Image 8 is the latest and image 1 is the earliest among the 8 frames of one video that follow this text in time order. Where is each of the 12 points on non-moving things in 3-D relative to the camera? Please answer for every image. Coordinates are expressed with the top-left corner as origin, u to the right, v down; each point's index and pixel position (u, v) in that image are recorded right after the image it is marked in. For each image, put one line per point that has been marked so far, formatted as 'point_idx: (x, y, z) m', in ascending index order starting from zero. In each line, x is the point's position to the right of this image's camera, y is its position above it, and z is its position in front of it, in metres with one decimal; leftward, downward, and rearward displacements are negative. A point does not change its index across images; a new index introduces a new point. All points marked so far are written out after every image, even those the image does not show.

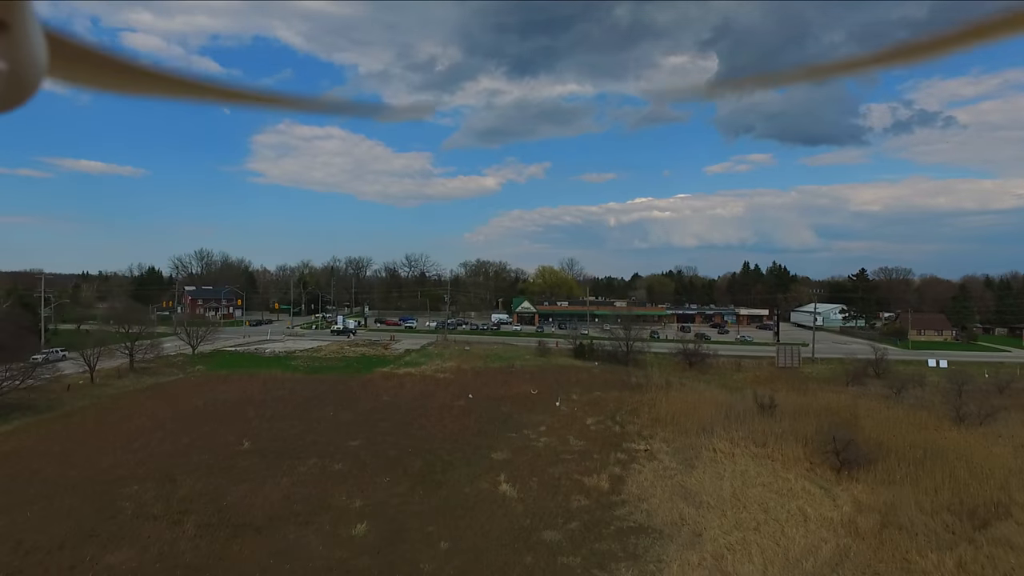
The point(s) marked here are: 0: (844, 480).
0: (+9.6, -5.6, +18.0) m
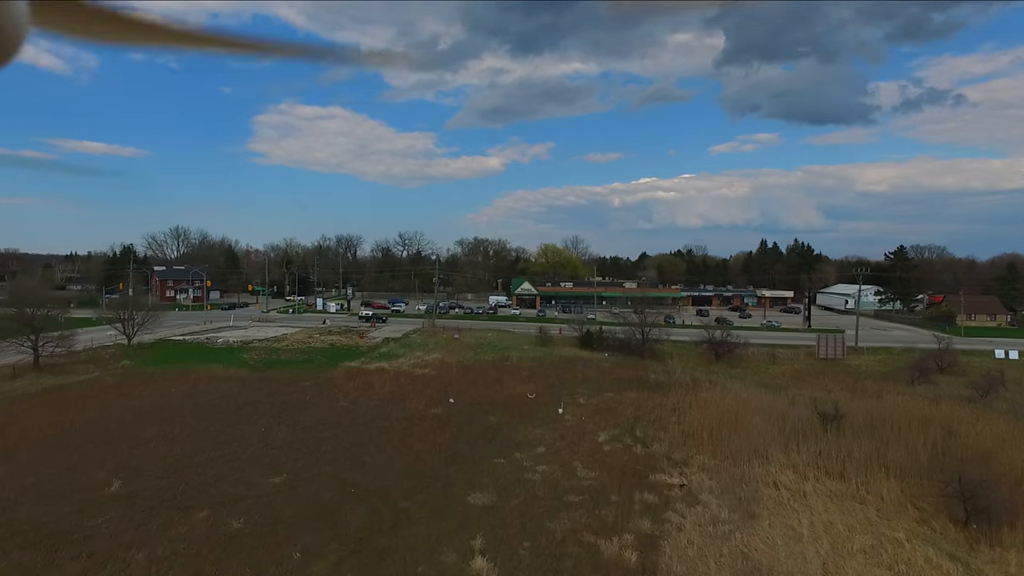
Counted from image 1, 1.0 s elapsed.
0: (+9.3, -5.0, +12.2) m
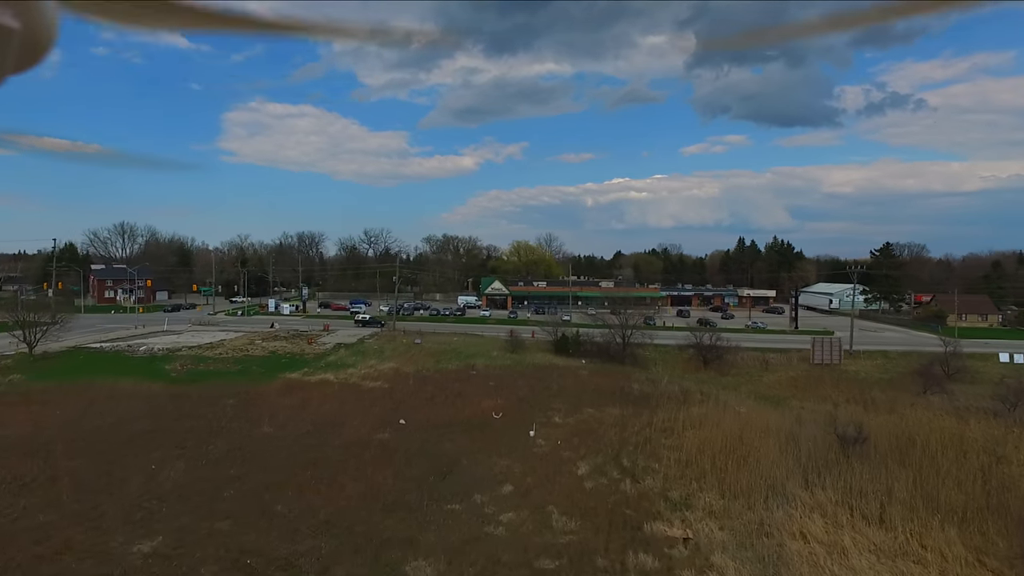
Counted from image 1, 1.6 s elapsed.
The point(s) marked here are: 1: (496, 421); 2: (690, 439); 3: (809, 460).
0: (+8.5, -5.0, +9.0) m
1: (-0.5, -4.2, +19.7) m
2: (+5.1, -4.3, +17.7) m
3: (+7.5, -4.3, +15.7) m
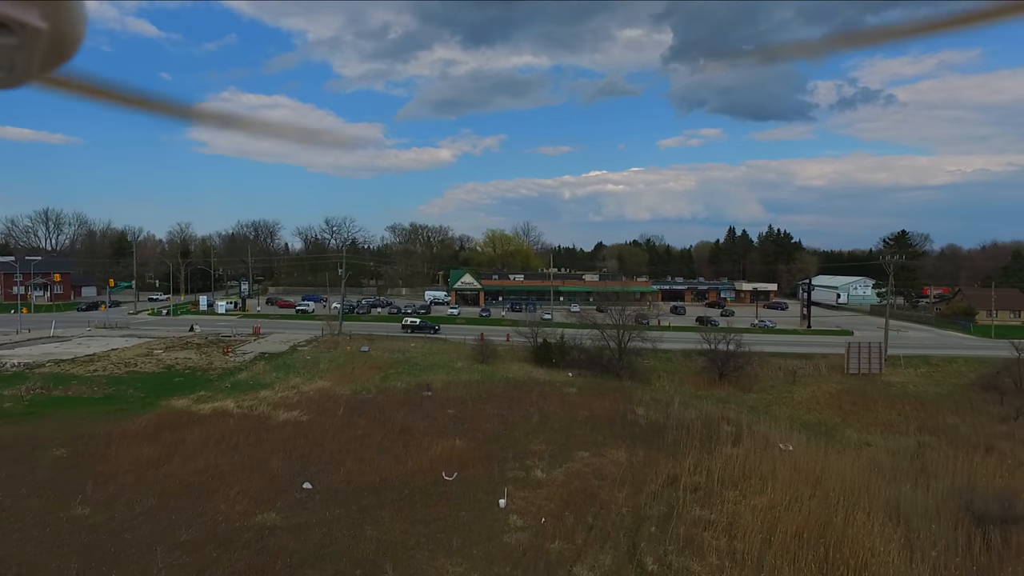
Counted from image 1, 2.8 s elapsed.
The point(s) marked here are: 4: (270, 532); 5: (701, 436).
0: (+8.1, -5.0, +3.0) m
1: (-1.3, -4.1, +13.4) m
2: (+4.3, -4.2, +11.6) m
3: (+6.8, -4.3, +9.6) m
4: (-4.2, -4.2, +10.7) m
5: (+5.1, -4.0, +17.0) m
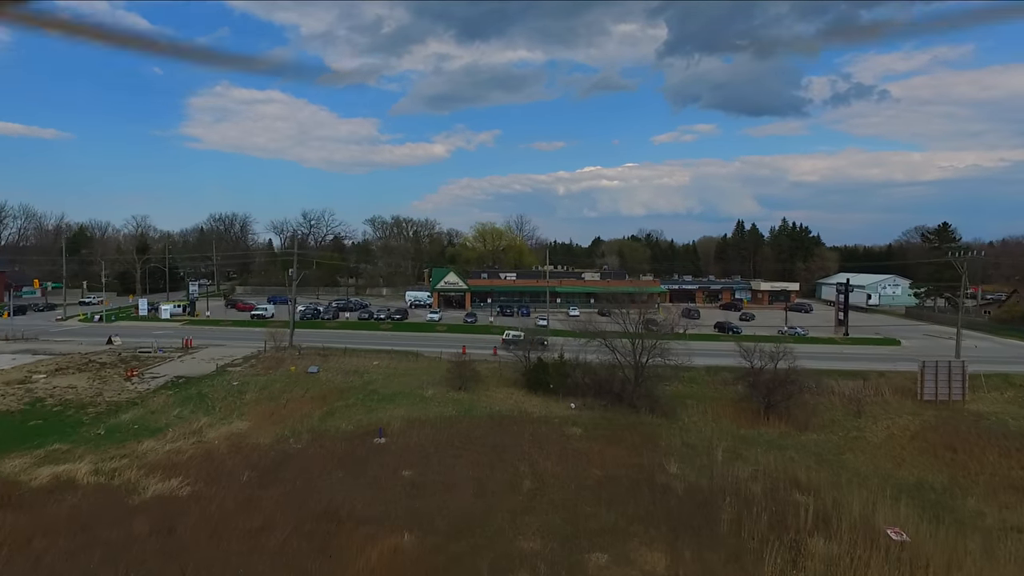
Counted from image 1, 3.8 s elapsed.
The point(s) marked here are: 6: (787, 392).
0: (+7.8, -5.3, -2.5) m
1: (-1.7, -4.4, +7.8) m
2: (+4.0, -4.5, +6.1) m
3: (+6.5, -4.5, +4.1) m
4: (-4.5, -4.5, +5.1) m
5: (+4.8, -4.3, +11.5) m
6: (+8.3, -3.1, +18.7) m
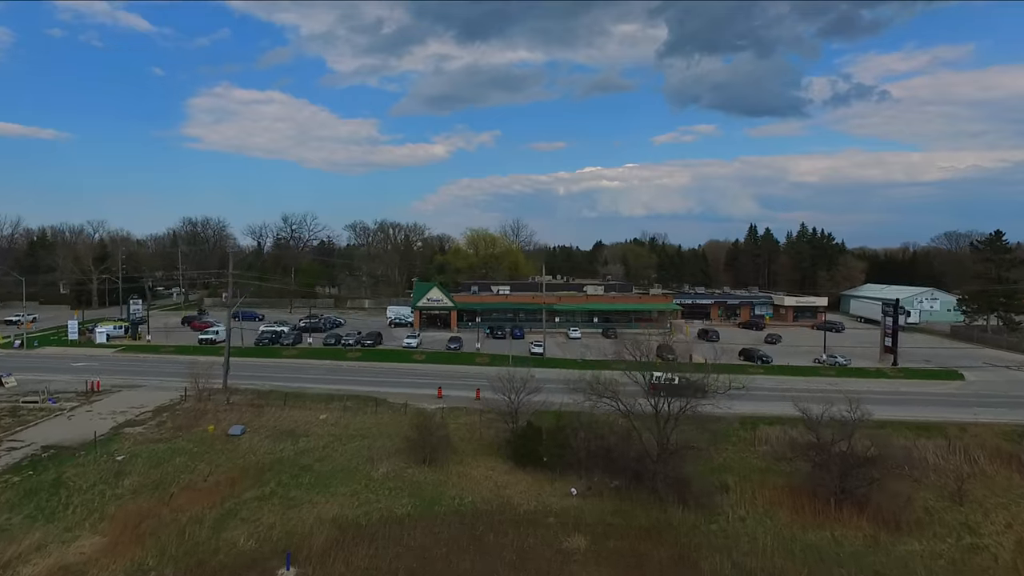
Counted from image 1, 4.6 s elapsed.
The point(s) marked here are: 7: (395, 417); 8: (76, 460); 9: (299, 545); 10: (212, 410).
0: (+7.4, -6.3, -7.6) m
1: (-2.1, -5.3, +2.7) m
2: (+3.5, -5.4, +1.0) m
3: (+6.0, -5.5, -1.0) m
4: (-5.0, -5.4, +0.1) m
5: (+4.3, -5.2, +6.4) m
6: (+7.8, -4.1, +13.7) m
7: (-3.5, -3.7, +18.6) m
8: (-10.0, -3.9, +14.3) m
9: (-3.8, -4.6, +11.1) m
10: (-9.0, -3.5, +18.6) m
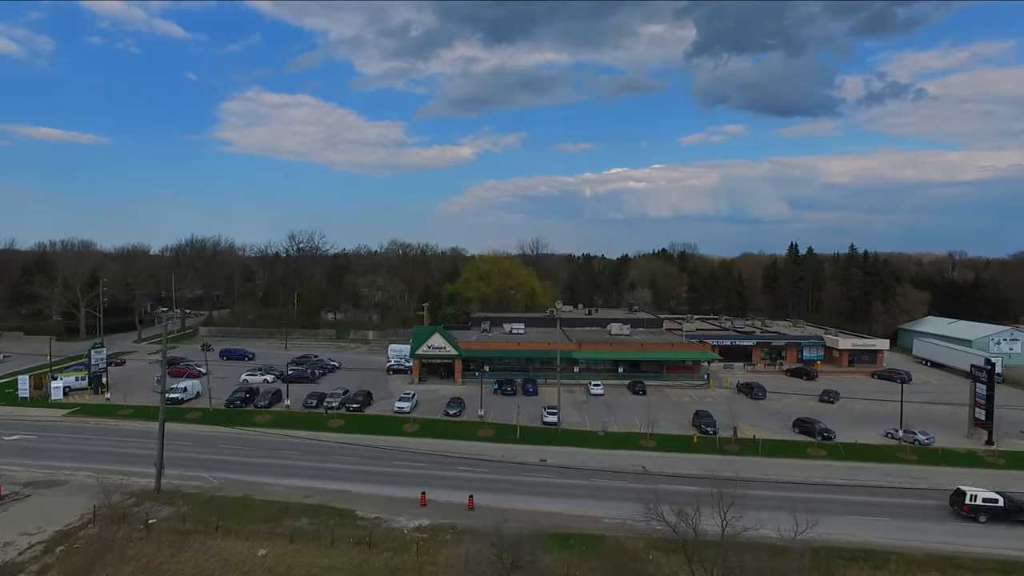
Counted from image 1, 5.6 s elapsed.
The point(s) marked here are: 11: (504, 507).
0: (+6.2, -8.5, -12.4) m
1: (-2.9, -7.5, -1.7) m
2: (+2.7, -7.6, -3.6) m
3: (+5.1, -7.7, -5.7) m
4: (-5.9, -7.6, -4.2) m
5: (+3.7, -7.4, +1.7) m
6: (+7.5, -6.3, +8.8) m
7: (-3.6, -6.0, +14.3) m
8: (-10.3, -6.1, +10.2) m
9: (-4.2, -6.8, +6.8) m
10: (-9.0, -5.7, +14.4) m
11: (-0.3, -5.5, +17.2) m
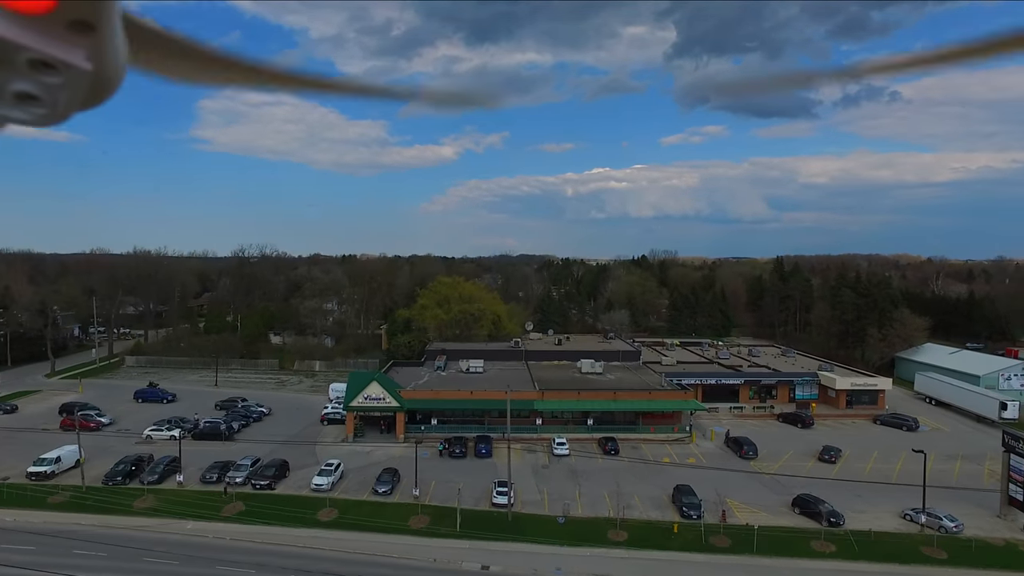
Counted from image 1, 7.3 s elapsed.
0: (+5.3, -10.2, -16.8) m
1: (-4.1, -9.2, -6.3) m
2: (+1.6, -9.4, -8.1) m
3: (+4.1, -9.4, -10.1) m
4: (-7.0, -9.3, -8.9) m
5: (+2.4, -9.2, -2.7) m
6: (+6.1, -8.0, +4.5) m
7: (-5.2, -7.7, +9.6) m
8: (-11.8, -7.8, +5.4) m
9: (-5.6, -8.5, +2.1) m
10: (-10.7, -7.5, +9.7) m
11: (-2.0, -7.2, +12.6) m
